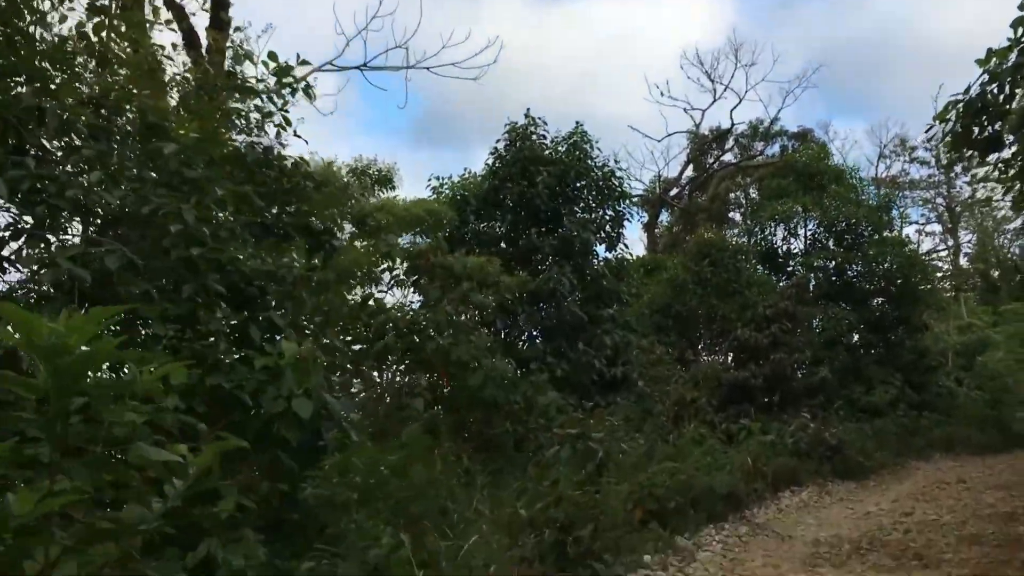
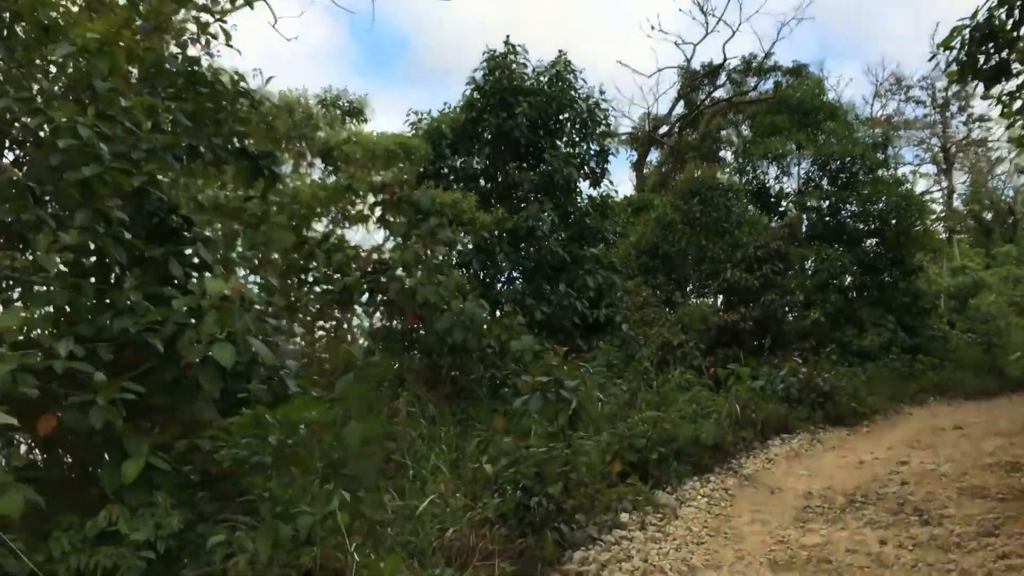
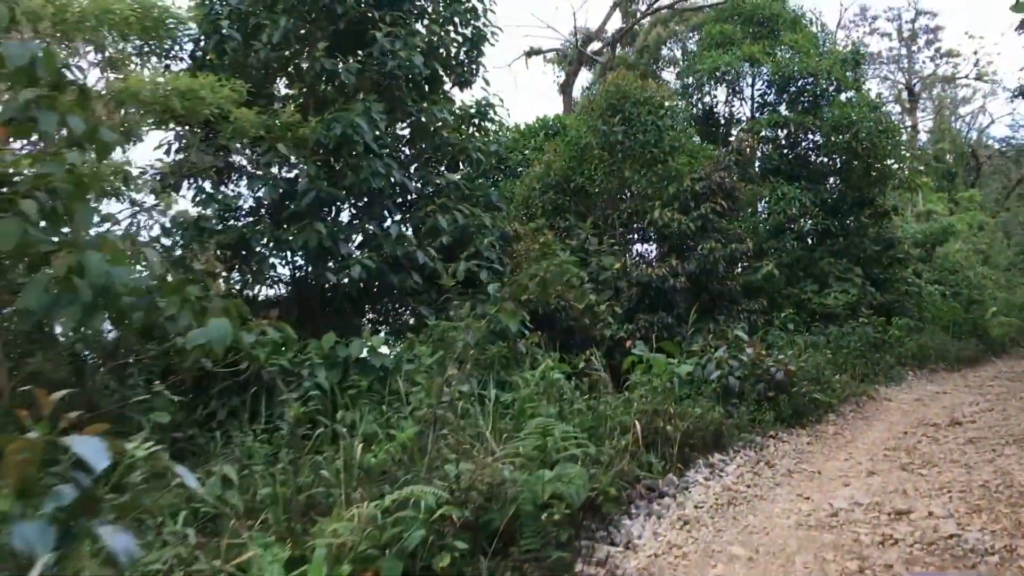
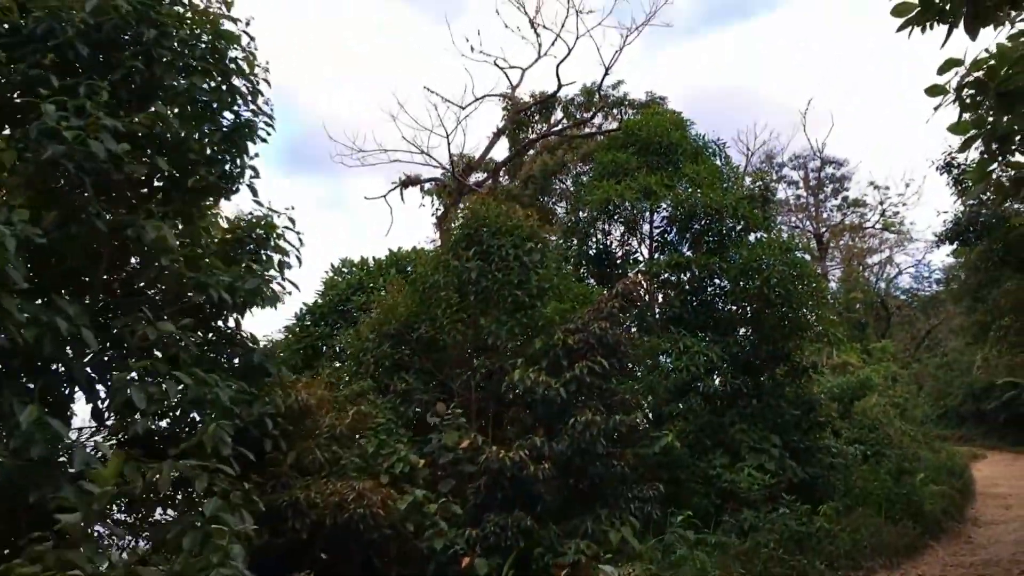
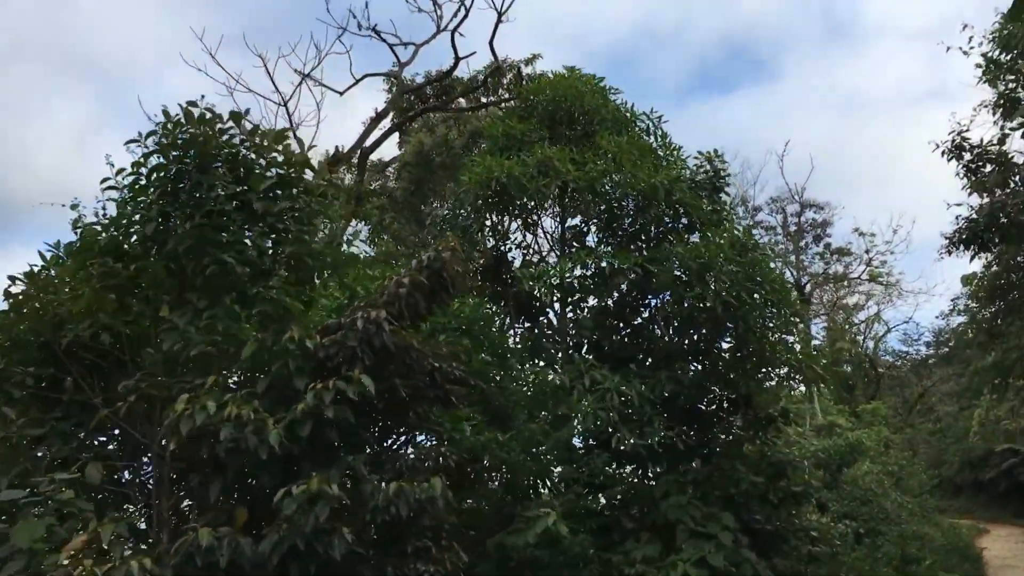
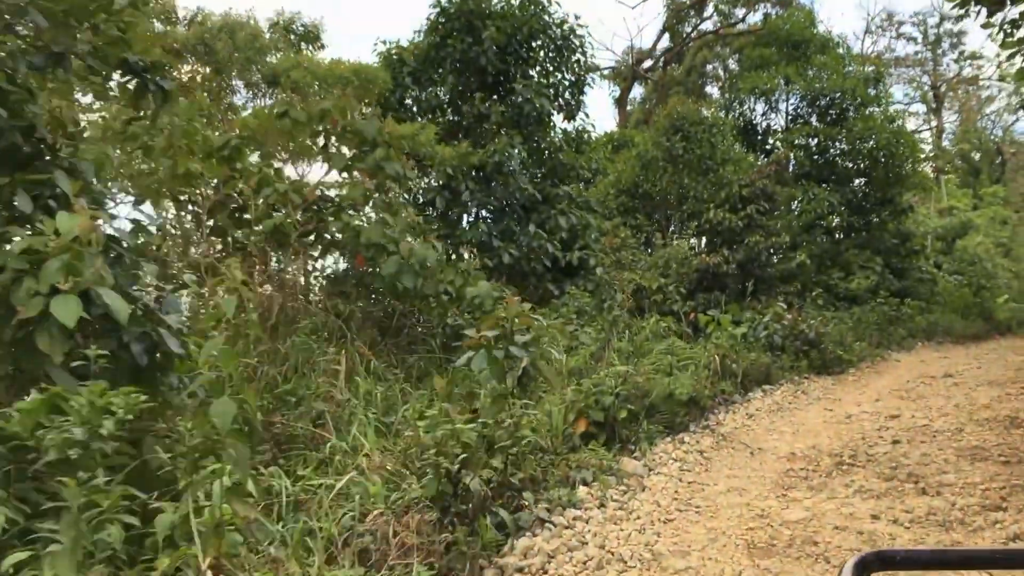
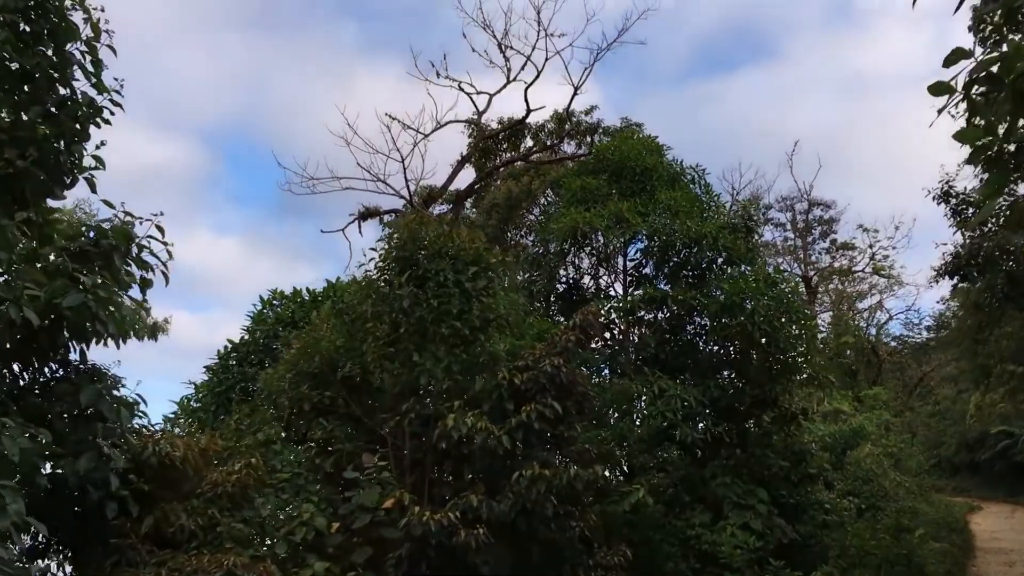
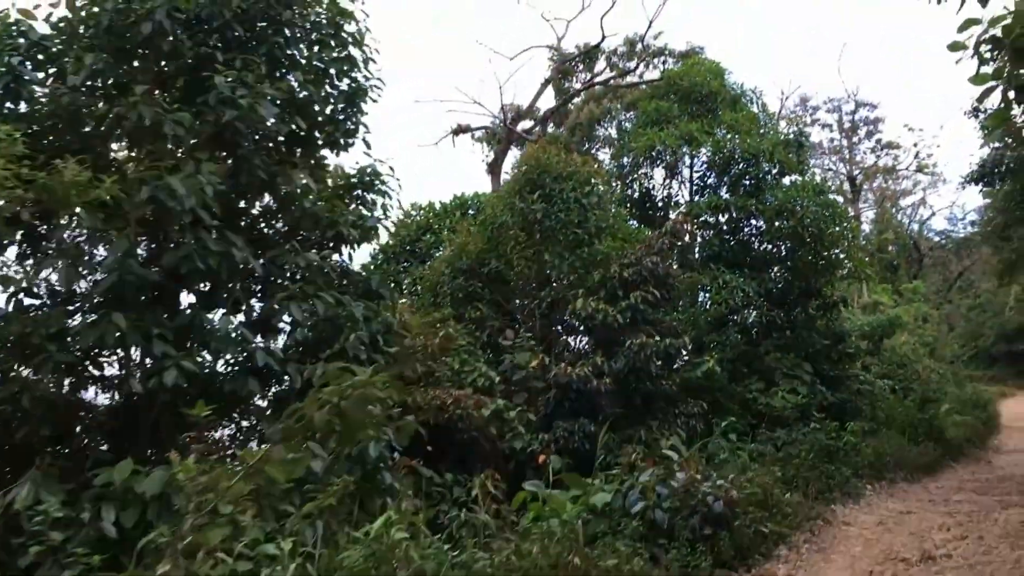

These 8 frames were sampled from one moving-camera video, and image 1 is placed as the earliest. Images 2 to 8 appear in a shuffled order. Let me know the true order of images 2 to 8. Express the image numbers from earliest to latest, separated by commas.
2, 6, 3, 8, 4, 7, 5
